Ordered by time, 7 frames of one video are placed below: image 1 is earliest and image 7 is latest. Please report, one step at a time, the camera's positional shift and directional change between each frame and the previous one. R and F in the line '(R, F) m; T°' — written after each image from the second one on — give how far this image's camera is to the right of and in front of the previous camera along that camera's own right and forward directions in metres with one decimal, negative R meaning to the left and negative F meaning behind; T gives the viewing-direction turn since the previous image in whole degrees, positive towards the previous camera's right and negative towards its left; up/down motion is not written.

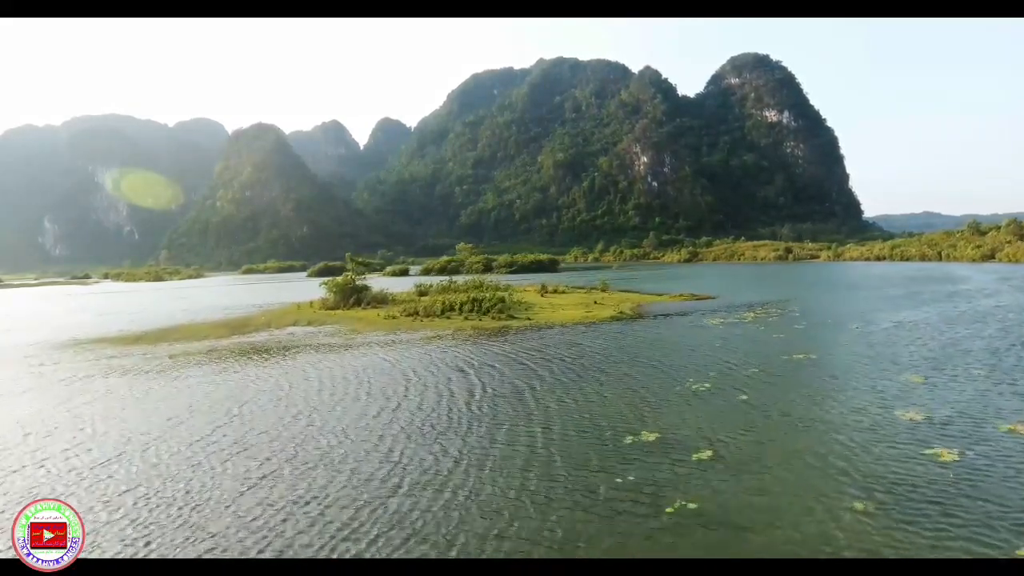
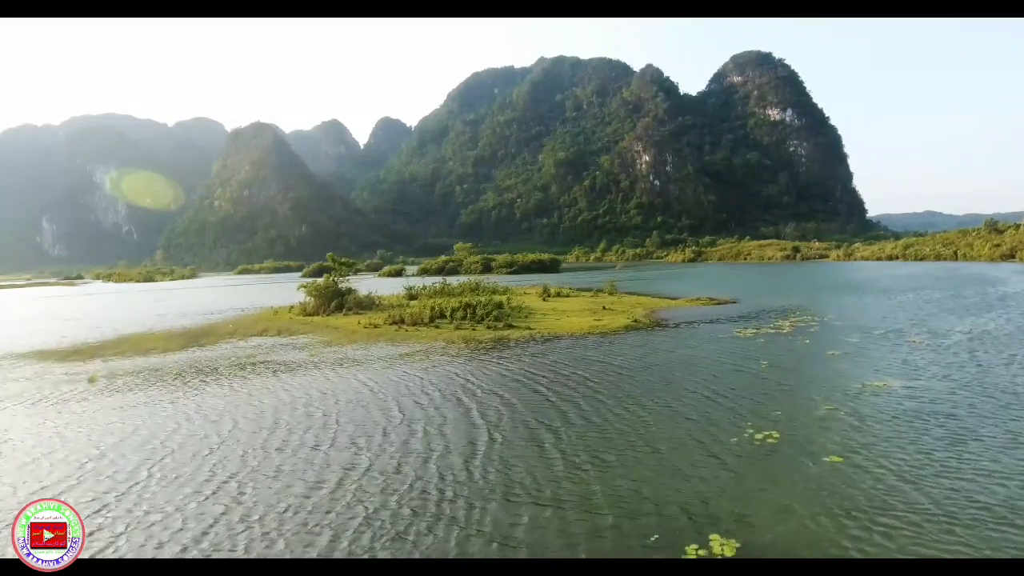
(+0.1, +3.4) m; 0°
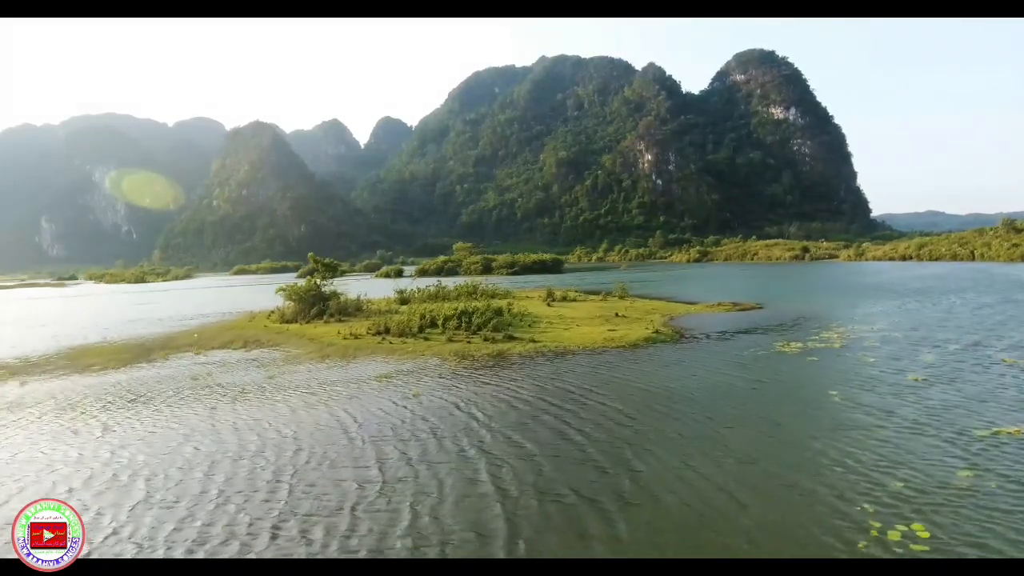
(0.0, +3.2) m; 0°
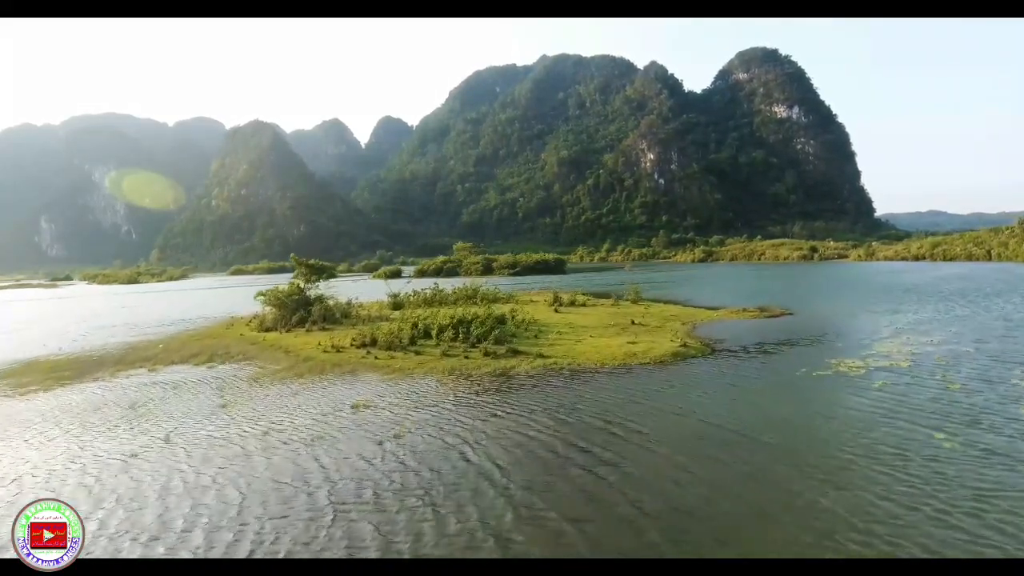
(-0.1, +2.7) m; 0°
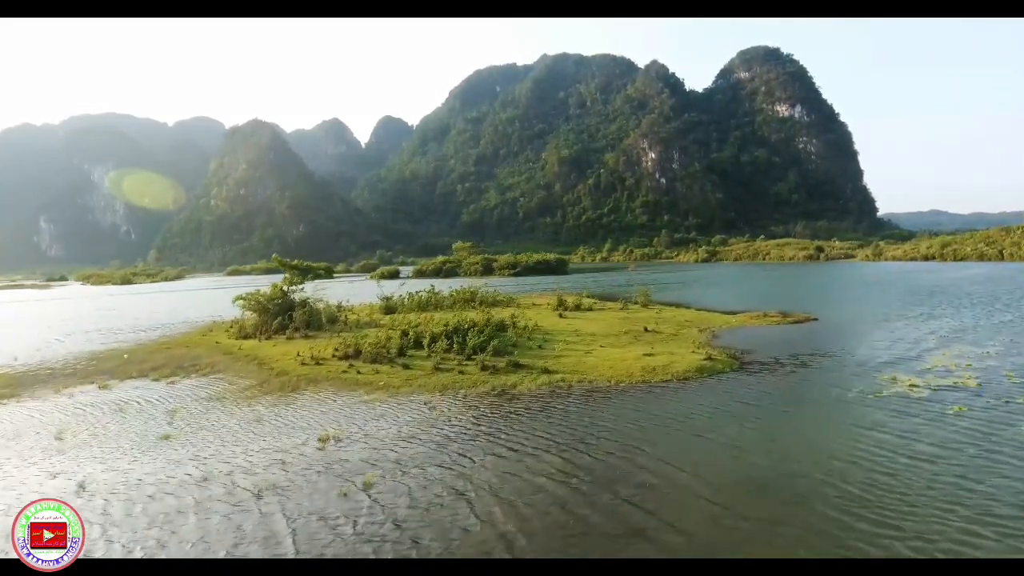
(0.0, +2.1) m; 0°
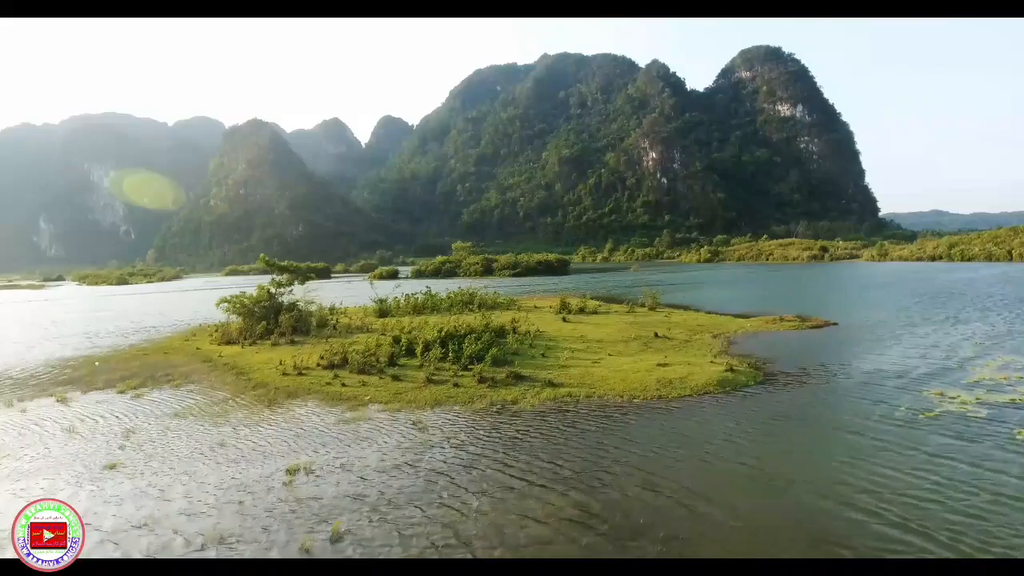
(0.0, +1.4) m; 0°
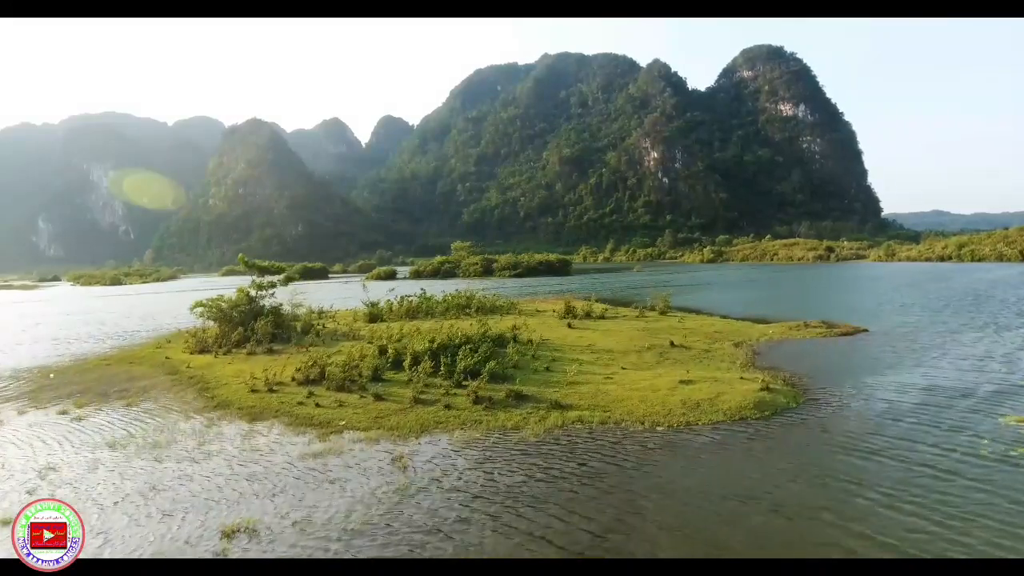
(0.0, +1.9) m; 0°
